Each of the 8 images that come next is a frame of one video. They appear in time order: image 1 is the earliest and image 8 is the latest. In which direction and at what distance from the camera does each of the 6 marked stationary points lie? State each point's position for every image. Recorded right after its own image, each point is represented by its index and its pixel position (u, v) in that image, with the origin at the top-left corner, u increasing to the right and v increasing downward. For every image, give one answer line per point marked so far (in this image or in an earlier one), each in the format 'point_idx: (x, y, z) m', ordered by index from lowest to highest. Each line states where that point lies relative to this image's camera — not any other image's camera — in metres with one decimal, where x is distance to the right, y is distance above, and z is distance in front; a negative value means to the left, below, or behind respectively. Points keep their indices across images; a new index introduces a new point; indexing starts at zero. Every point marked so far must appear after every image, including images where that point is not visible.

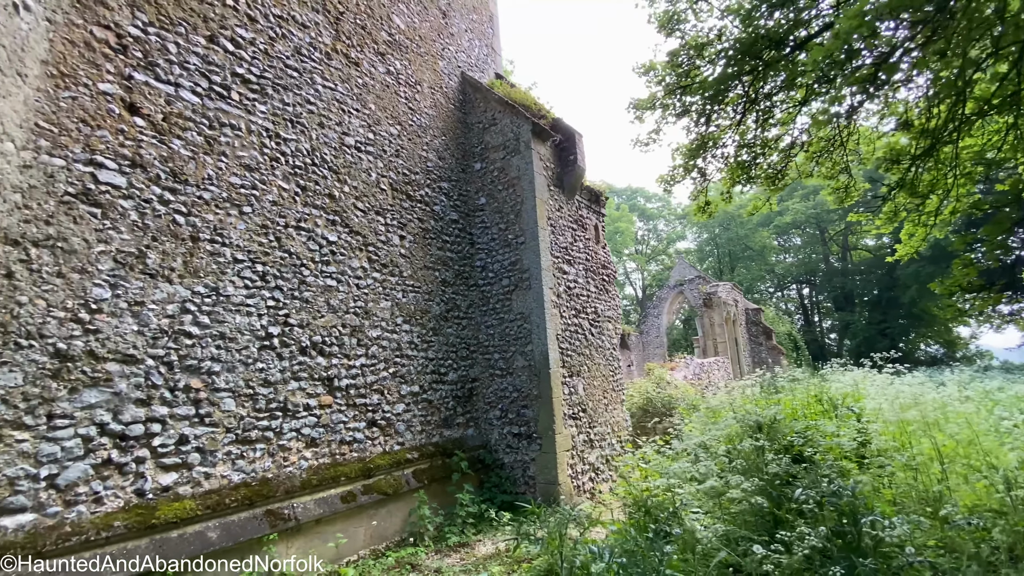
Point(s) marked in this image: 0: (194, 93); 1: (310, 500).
0: (-2.4, +1.5, +3.7) m
1: (-1.6, -1.7, +3.9) m
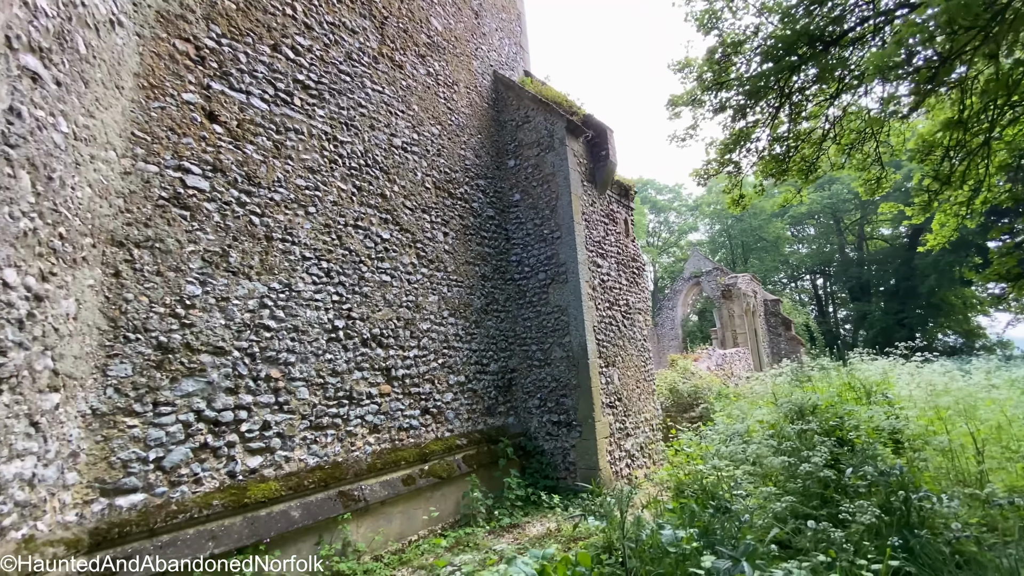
0: (-2.0, +1.5, +3.9) m
1: (-1.1, -1.6, +4.1) m
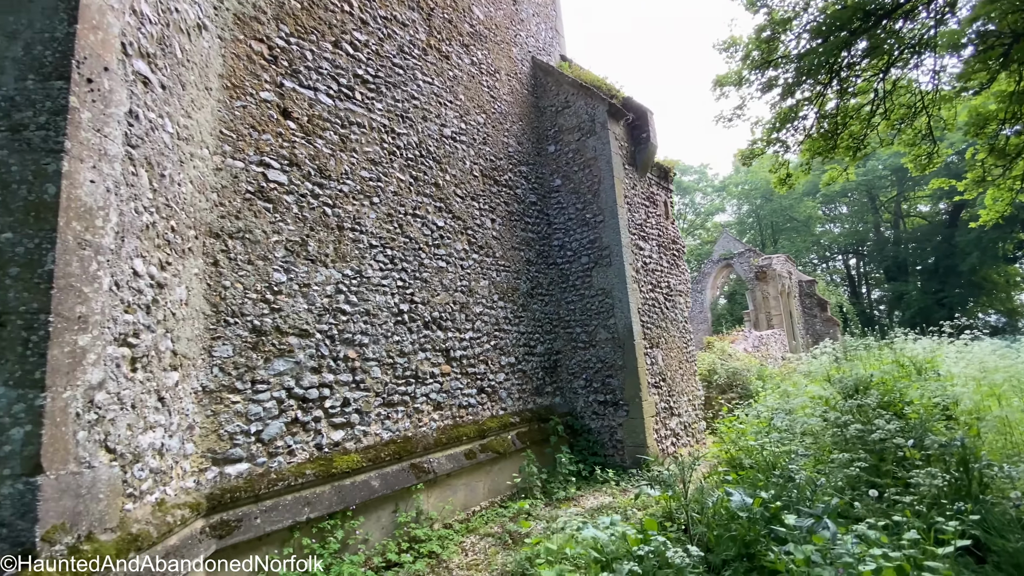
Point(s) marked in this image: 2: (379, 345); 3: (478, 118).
0: (-1.6, +1.6, +4.1) m
1: (-0.6, -1.5, +4.4) m
2: (-1.1, -0.5, +4.1) m
3: (-0.4, +2.1, +5.8) m
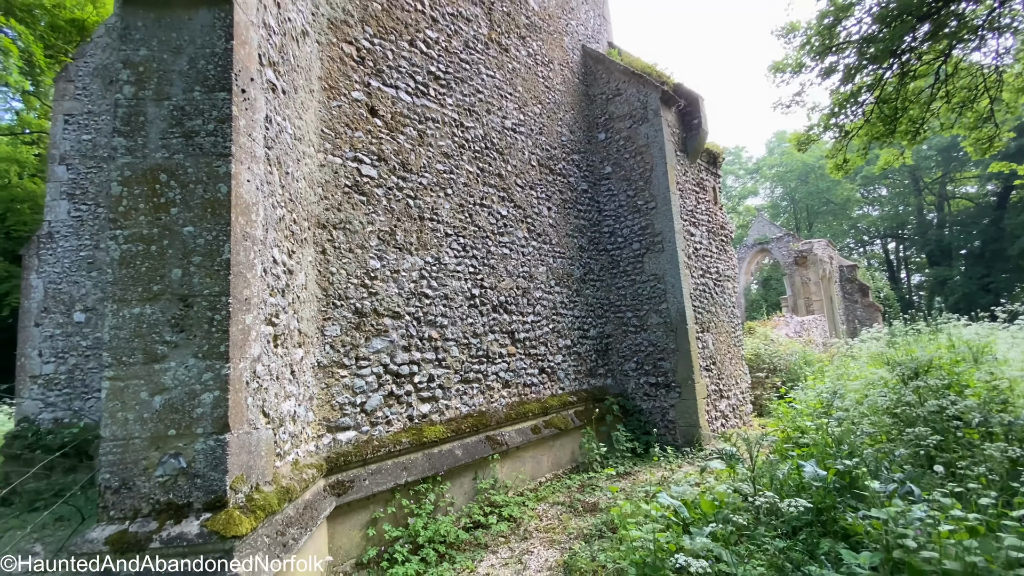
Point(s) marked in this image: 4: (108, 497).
0: (-0.9, +1.8, +4.3) m
1: (0.0, -1.4, +4.7) m
2: (-0.5, -0.3, +4.4) m
3: (+0.3, +2.3, +6.0) m
4: (-1.7, -0.9, +2.0) m
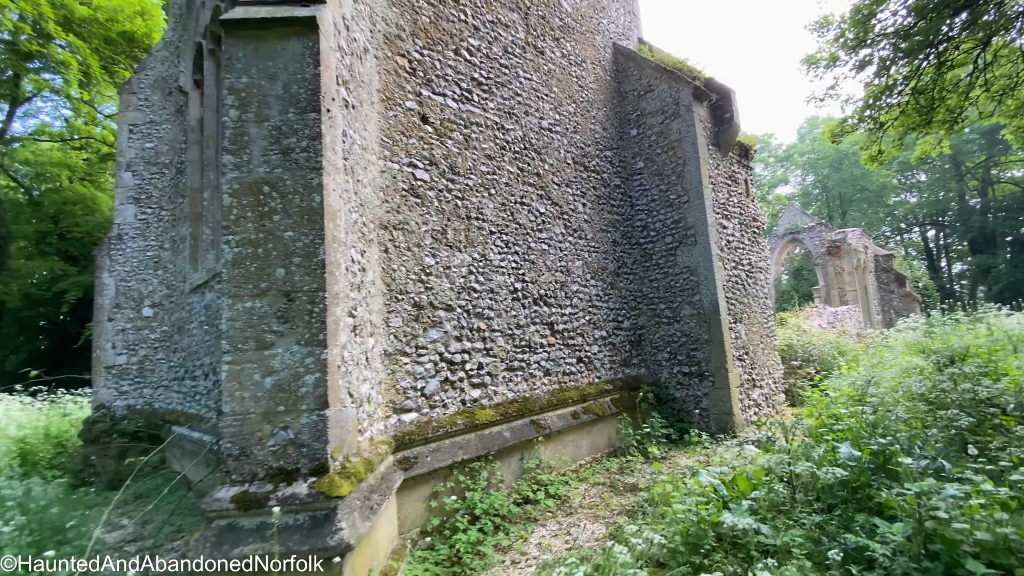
0: (-0.6, +1.8, +4.6) m
1: (+0.4, -1.3, +4.9) m
2: (-0.1, -0.3, +4.7) m
3: (+0.7, +2.3, +6.2) m
4: (-1.4, -0.9, +2.4) m
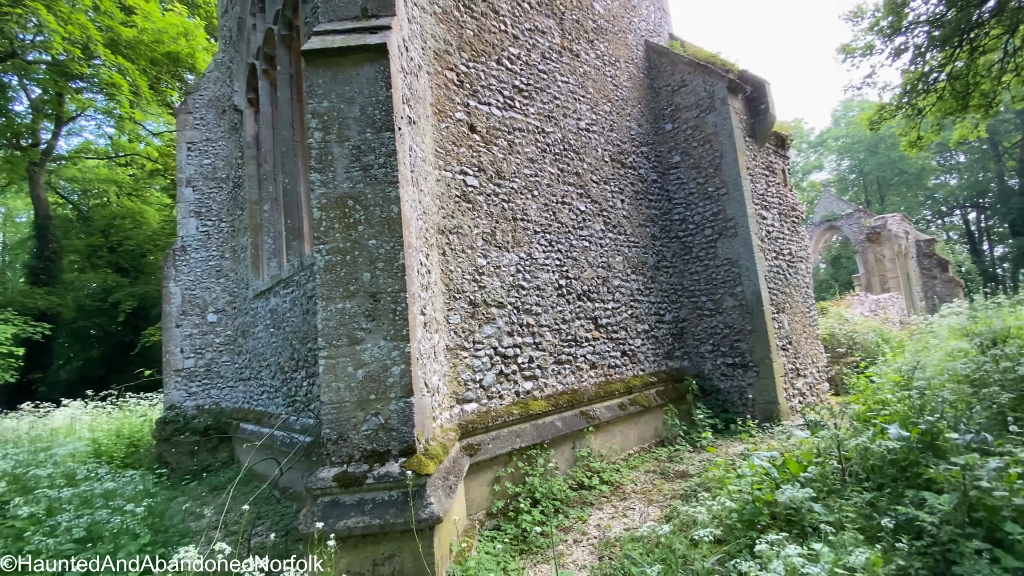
0: (-0.1, +1.8, +4.9) m
1: (+1.0, -1.3, +5.1) m
2: (+0.4, -0.3, +4.9) m
3: (+1.2, +2.4, +6.4) m
4: (-1.0, -0.9, +2.7) m
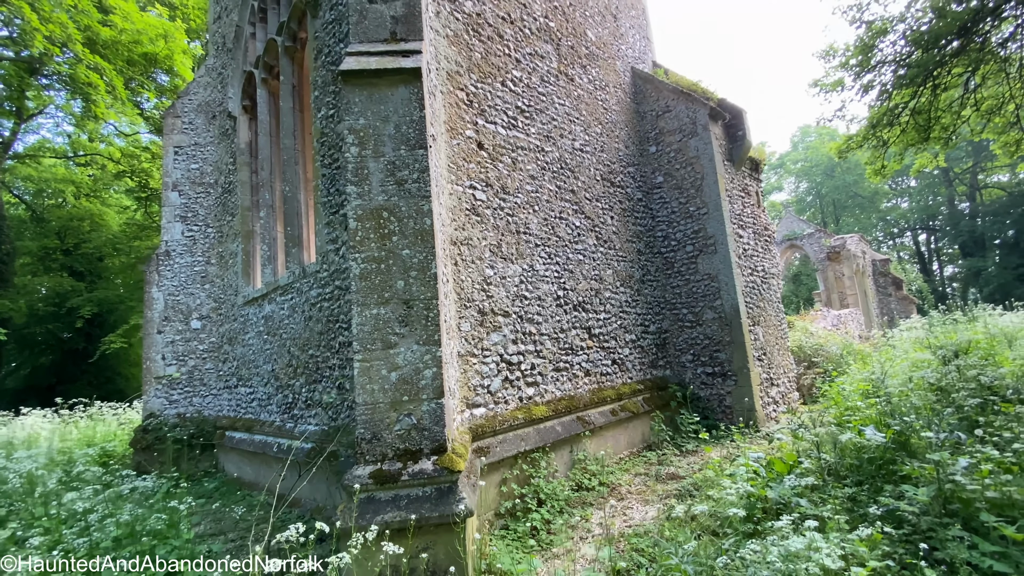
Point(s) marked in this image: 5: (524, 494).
0: (-0.1, +1.7, +5.1) m
1: (+0.9, -1.4, +5.4) m
2: (+0.4, -0.4, +5.2) m
3: (+1.2, +2.2, +6.7) m
4: (-0.9, -0.9, +2.8) m
5: (+0.1, -1.8, +4.1) m
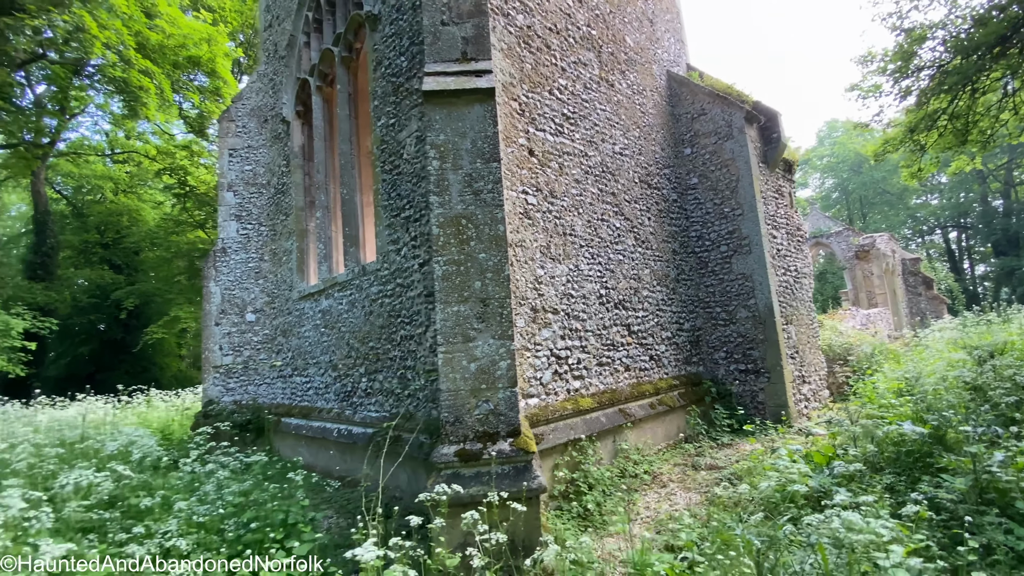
0: (+0.4, +1.8, +5.4) m
1: (+1.5, -1.4, +5.7) m
2: (+0.9, -0.4, +5.5) m
3: (+1.8, +2.3, +7.0) m
4: (-0.4, -0.9, +3.1) m
5: (+0.6, -1.8, +4.4) m
